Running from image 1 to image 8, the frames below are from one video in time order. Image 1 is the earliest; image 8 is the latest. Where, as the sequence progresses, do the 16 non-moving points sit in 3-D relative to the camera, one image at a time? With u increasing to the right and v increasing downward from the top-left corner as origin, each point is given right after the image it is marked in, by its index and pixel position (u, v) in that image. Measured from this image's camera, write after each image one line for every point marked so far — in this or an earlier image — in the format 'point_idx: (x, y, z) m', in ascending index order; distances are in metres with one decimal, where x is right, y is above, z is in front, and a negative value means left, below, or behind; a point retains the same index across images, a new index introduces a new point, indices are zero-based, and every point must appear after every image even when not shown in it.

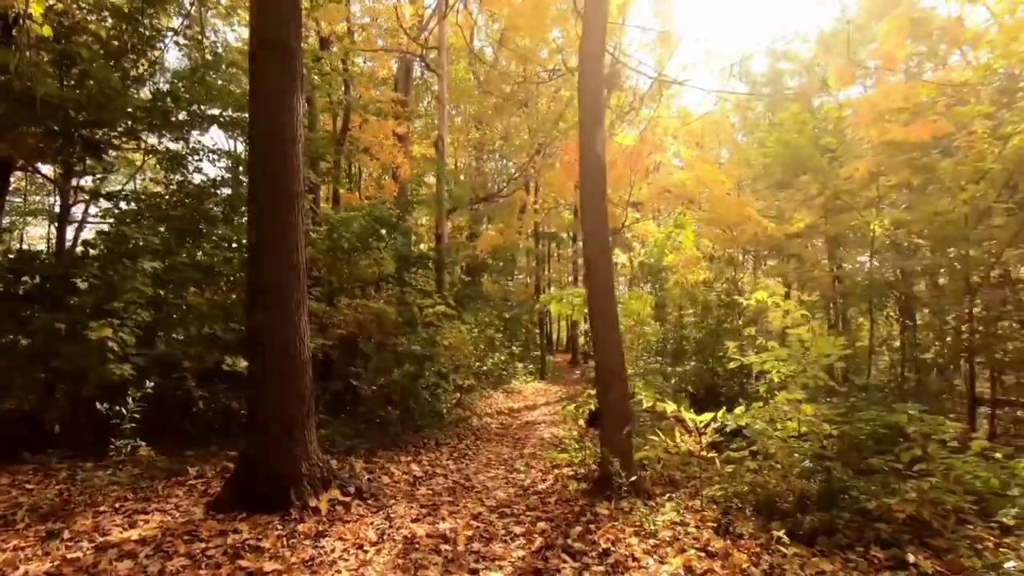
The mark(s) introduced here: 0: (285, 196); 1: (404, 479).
0: (-2.3, +1.0, +4.9) m
1: (-1.3, -2.4, +5.9) m
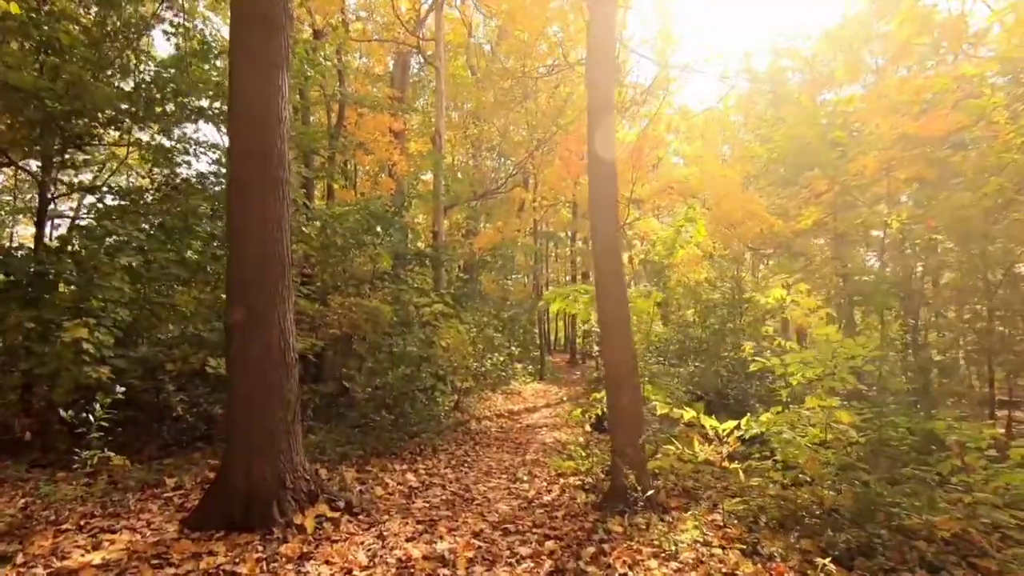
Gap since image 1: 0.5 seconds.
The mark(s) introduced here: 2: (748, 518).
0: (-2.3, +1.0, +4.5) m
1: (-1.3, -2.3, +5.5) m
2: (+2.2, -2.2, +4.5) m
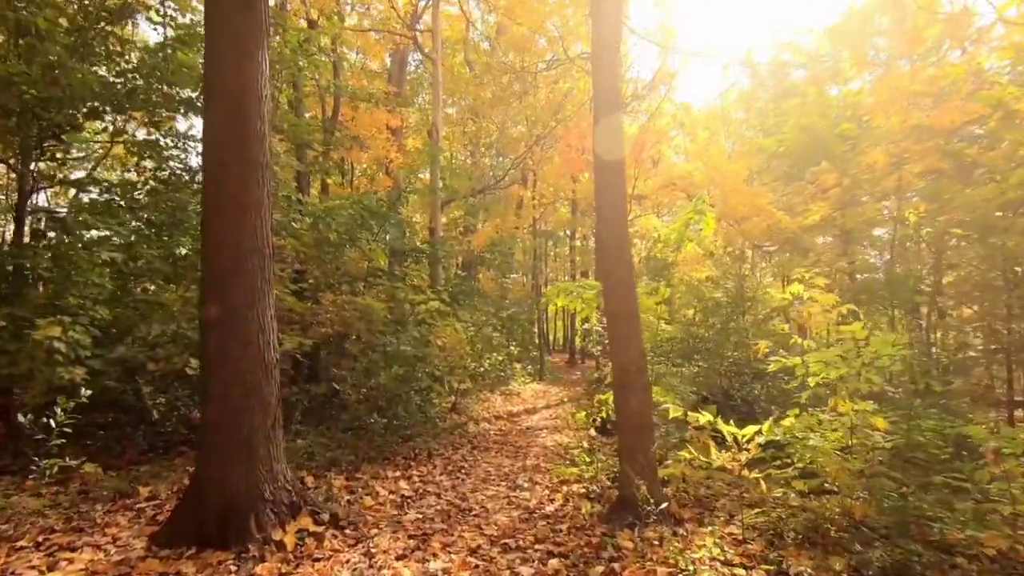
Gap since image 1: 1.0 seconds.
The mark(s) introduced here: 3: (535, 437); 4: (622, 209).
0: (-2.3, +1.1, +4.1) m
1: (-1.3, -2.3, +5.1) m
2: (+2.2, -2.1, +4.2) m
3: (+0.4, -2.8, +8.9) m
4: (+1.1, +0.8, +4.8) m
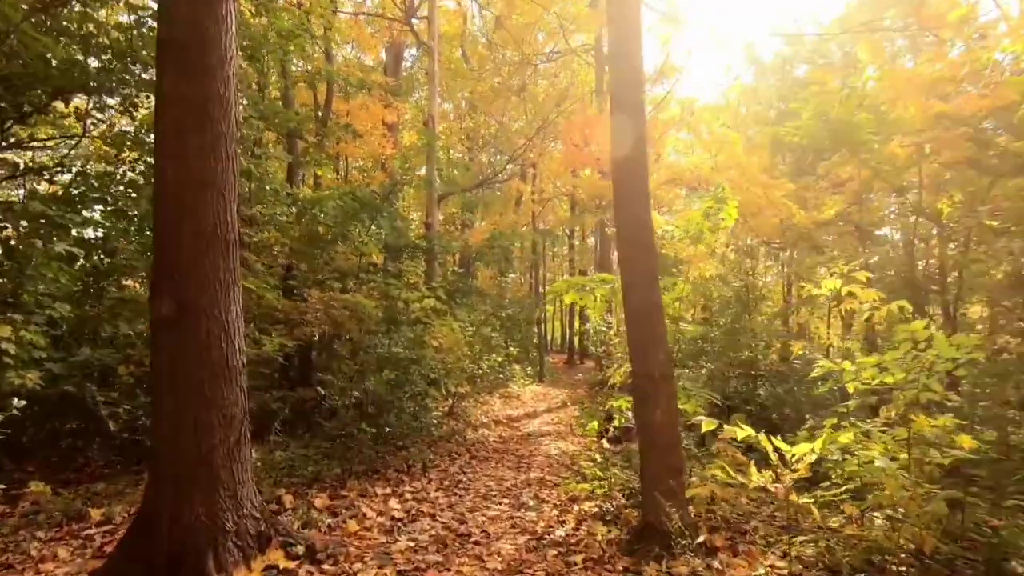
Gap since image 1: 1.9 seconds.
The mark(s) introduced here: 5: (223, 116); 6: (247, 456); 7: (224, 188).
0: (-2.2, +1.1, +3.5) m
1: (-1.3, -2.2, +4.5) m
2: (+2.3, -2.1, +3.6) m
3: (+0.5, -2.7, +8.3) m
4: (+1.2, +0.9, +4.2) m
5: (-2.2, +1.3, +3.6) m
6: (-2.0, -1.3, +3.6) m
7: (-2.2, +0.8, +3.6) m
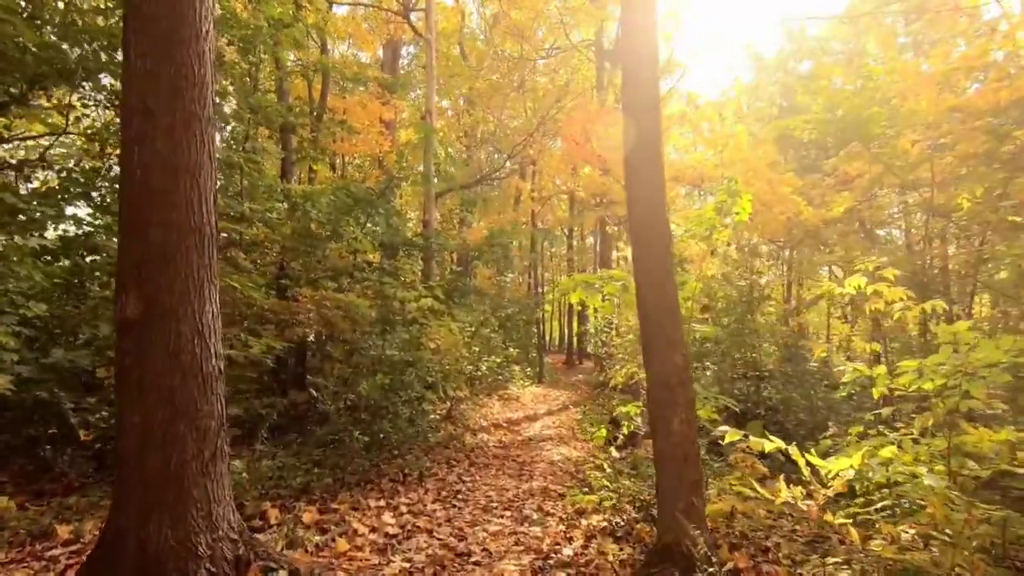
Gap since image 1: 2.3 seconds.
0: (-2.2, +1.1, +3.2) m
1: (-1.2, -2.2, +4.1) m
2: (+2.3, -2.1, +3.2) m
3: (+0.5, -2.7, +7.9) m
4: (+1.2, +0.9, +3.9) m
5: (-2.2, +1.3, +3.3) m
6: (-2.0, -1.2, +3.2) m
7: (-2.1, +0.8, +3.2) m
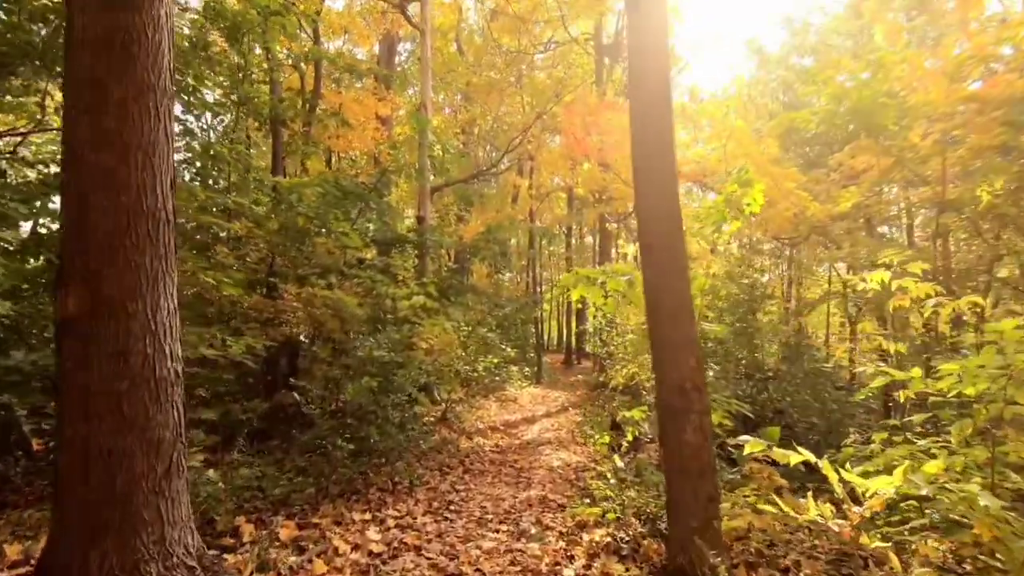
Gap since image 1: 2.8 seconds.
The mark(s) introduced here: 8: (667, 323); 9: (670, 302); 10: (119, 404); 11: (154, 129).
0: (-2.2, +1.2, +2.8) m
1: (-1.3, -2.2, +3.8) m
2: (+2.3, -2.0, +2.9) m
3: (+0.4, -2.6, +7.6) m
4: (+1.2, +0.9, +3.6) m
5: (-2.2, +1.4, +2.9) m
6: (-2.0, -1.2, +2.9) m
7: (-2.2, +0.8, +2.9) m
8: (+1.1, -0.2, +3.4) m
9: (+1.1, -0.1, +3.4) m
10: (-2.2, -0.6, +2.7) m
11: (-2.2, +1.0, +2.9) m
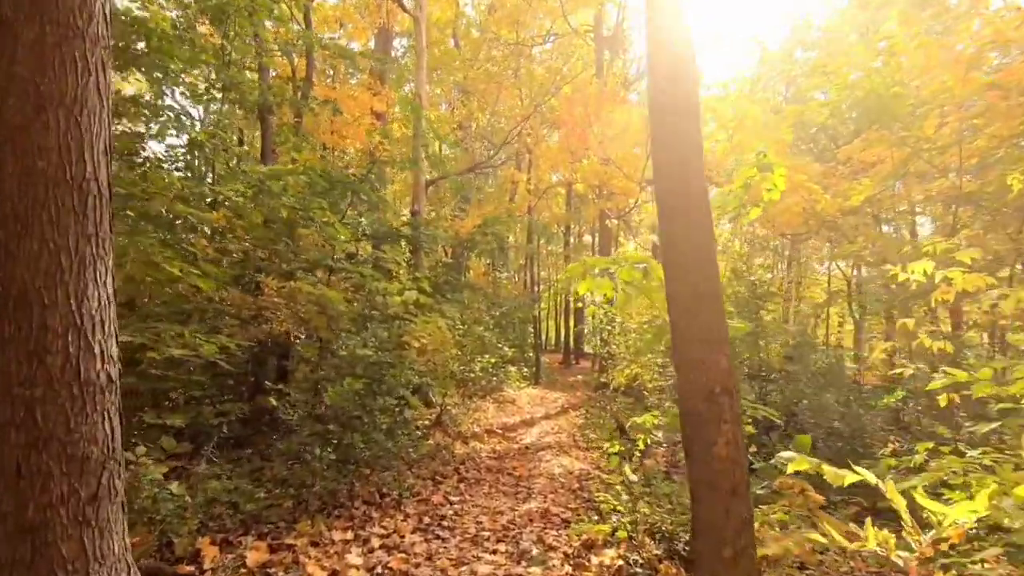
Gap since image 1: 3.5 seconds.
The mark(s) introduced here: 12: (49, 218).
0: (-2.2, +1.2, +2.3) m
1: (-1.3, -2.1, +3.3) m
2: (+2.3, -2.0, +2.4) m
3: (+0.4, -2.6, +7.1) m
4: (+1.2, +1.0, +3.1) m
5: (-2.2, +1.4, +2.4) m
6: (-2.0, -1.1, +2.4) m
7: (-2.2, +0.9, +2.4) m
8: (+1.1, -0.2, +2.9) m
9: (+1.1, 0.0, +3.0) m
10: (-2.2, -0.6, +2.2) m
11: (-2.2, +1.0, +2.4) m
12: (-2.2, +0.3, +2.3) m
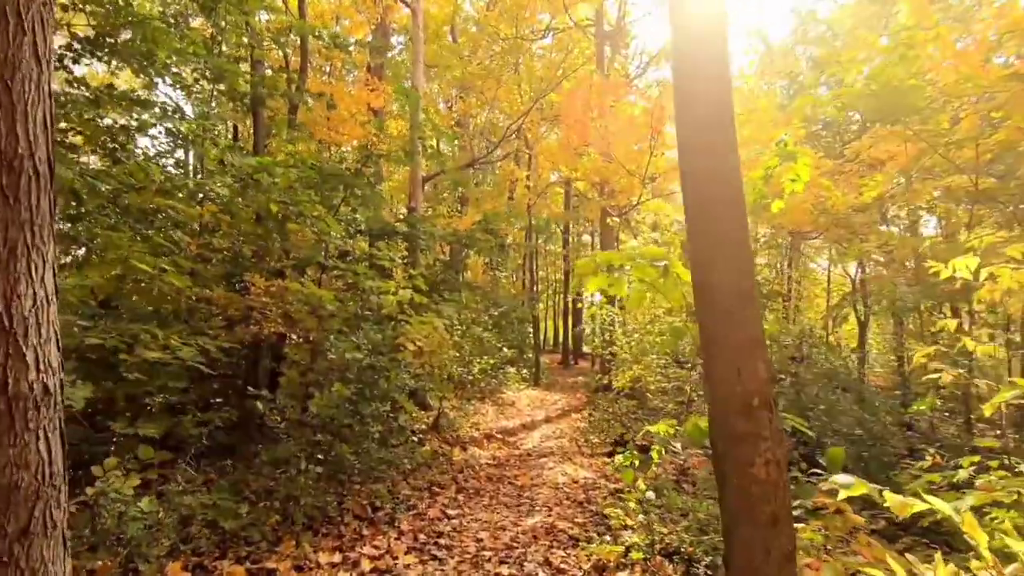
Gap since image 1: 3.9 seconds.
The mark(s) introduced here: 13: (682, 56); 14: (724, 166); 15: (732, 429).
0: (-2.2, +1.3, +2.0) m
1: (-1.2, -2.1, +2.9) m
2: (+2.3, -1.9, +2.1) m
3: (+0.4, -2.6, +6.7) m
4: (+1.2, +1.0, +2.7) m
5: (-2.1, +1.4, +2.0) m
6: (-2.0, -1.1, +2.0) m
7: (-2.1, +0.9, +2.0) m
8: (+1.1, -0.2, +2.6) m
9: (+1.2, 0.0, +2.6) m
10: (-2.1, -0.6, +1.8) m
11: (-2.1, +1.1, +2.1) m
12: (-2.2, +0.4, +1.9) m
13: (+1.0, +1.3, +2.8) m
14: (+1.2, +0.7, +2.7) m
15: (+1.1, -0.7, +2.5) m
